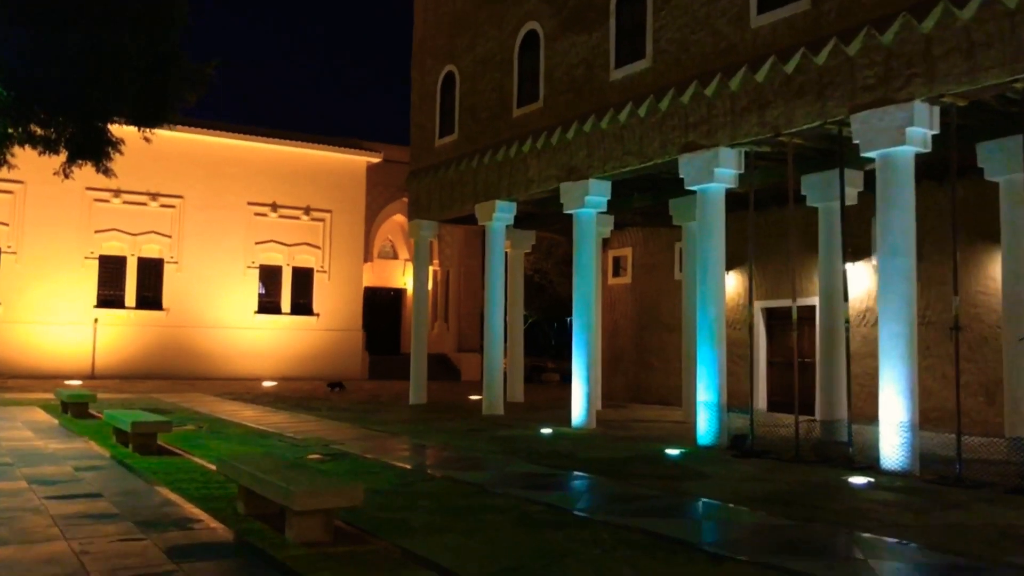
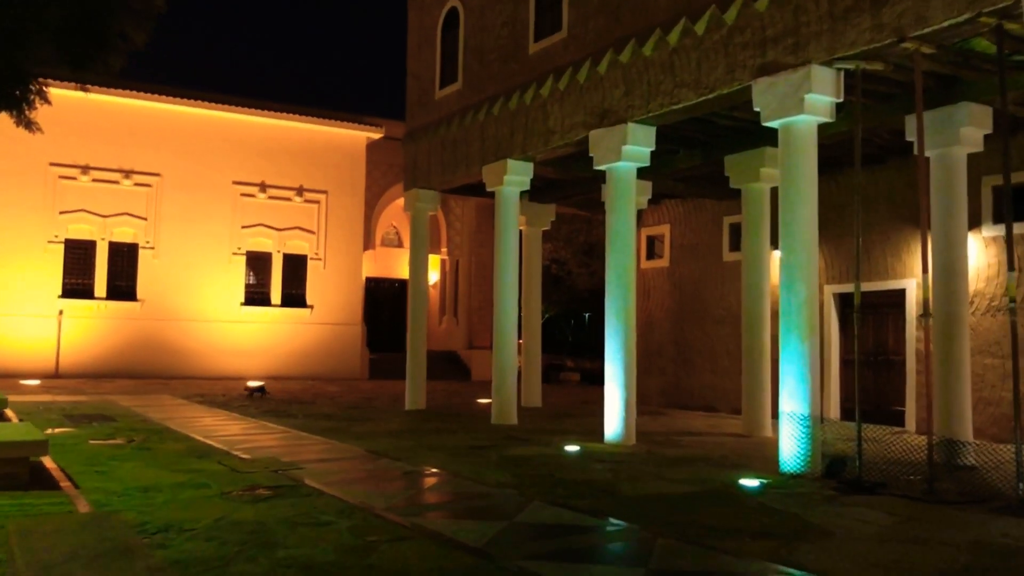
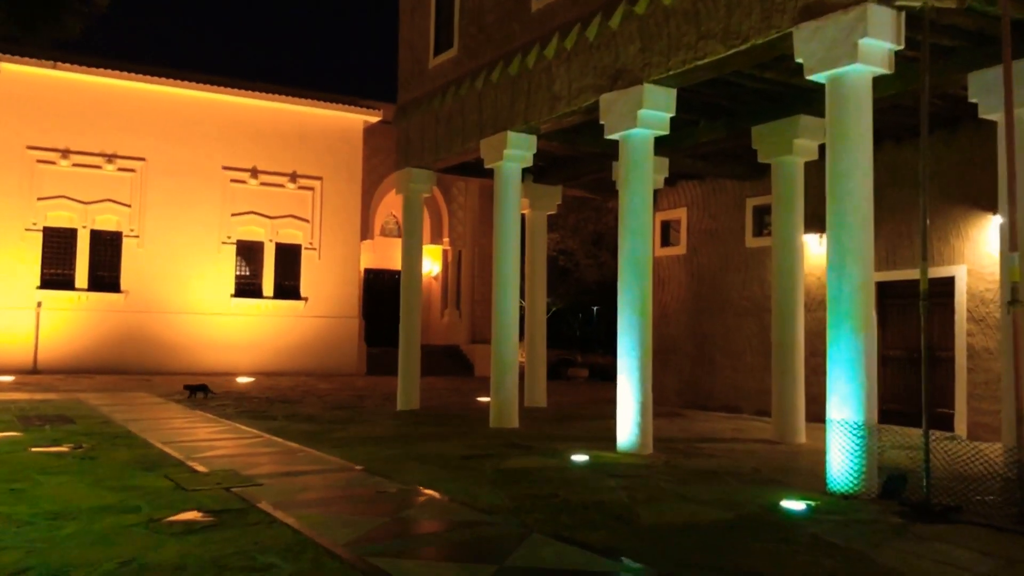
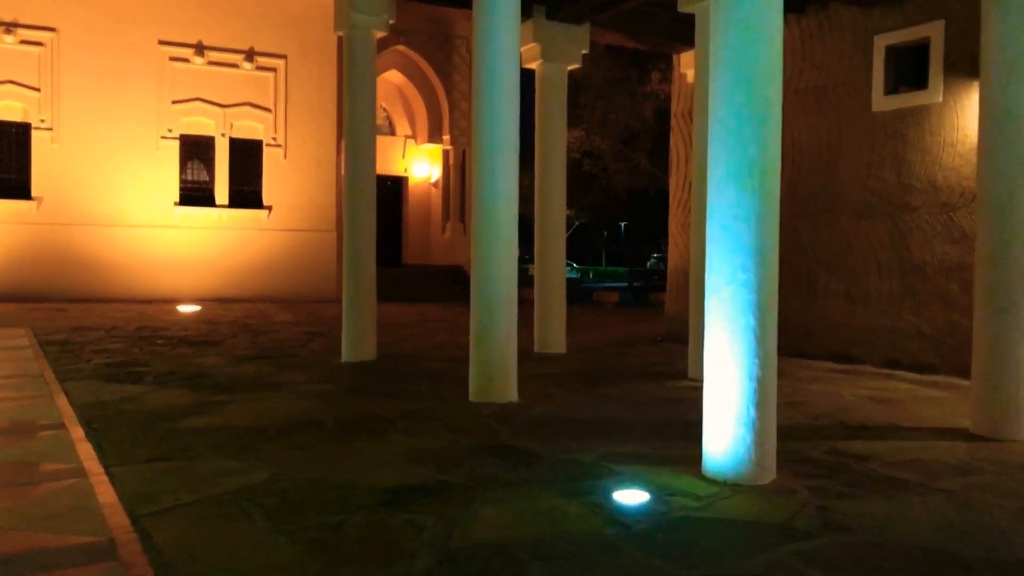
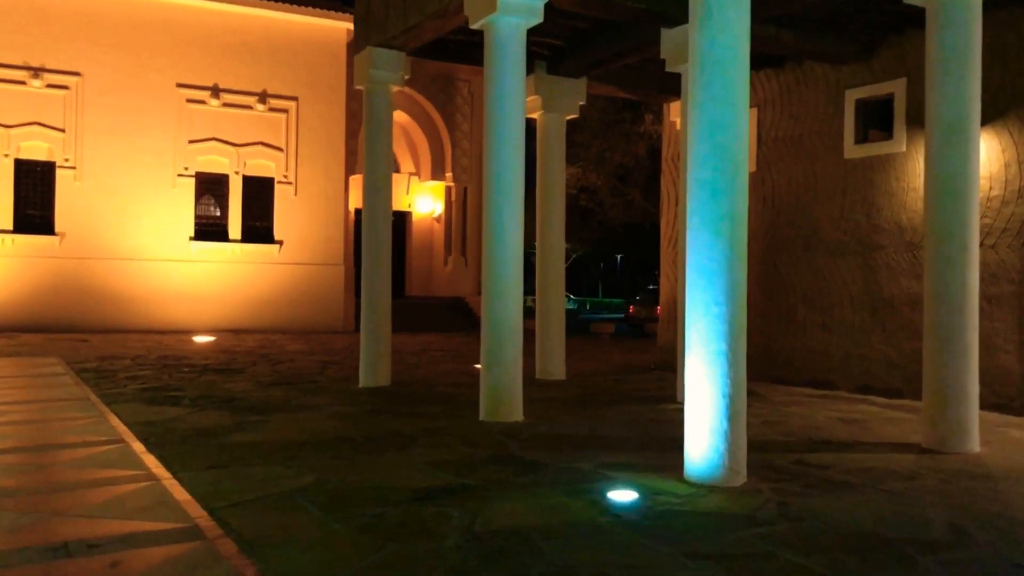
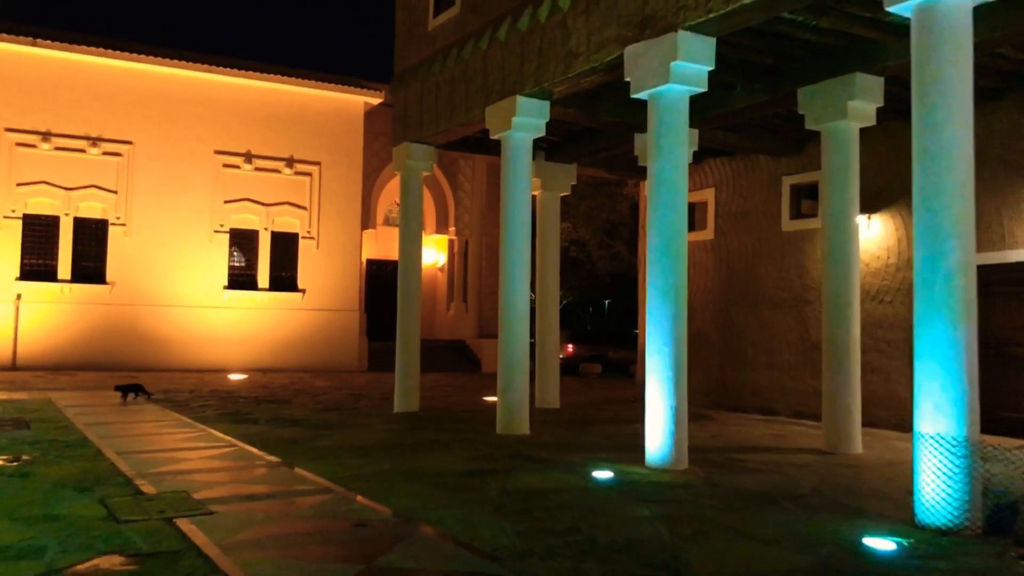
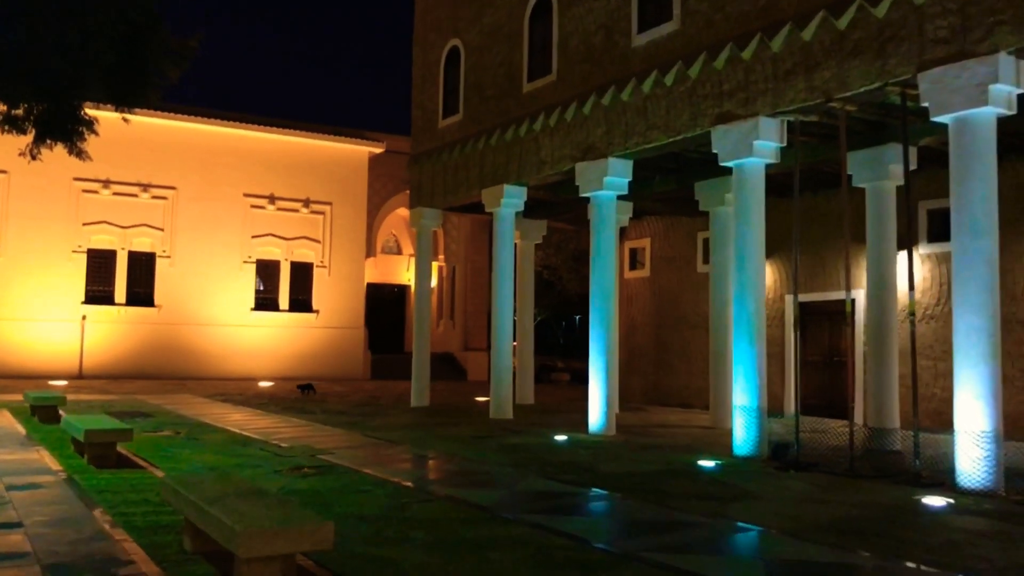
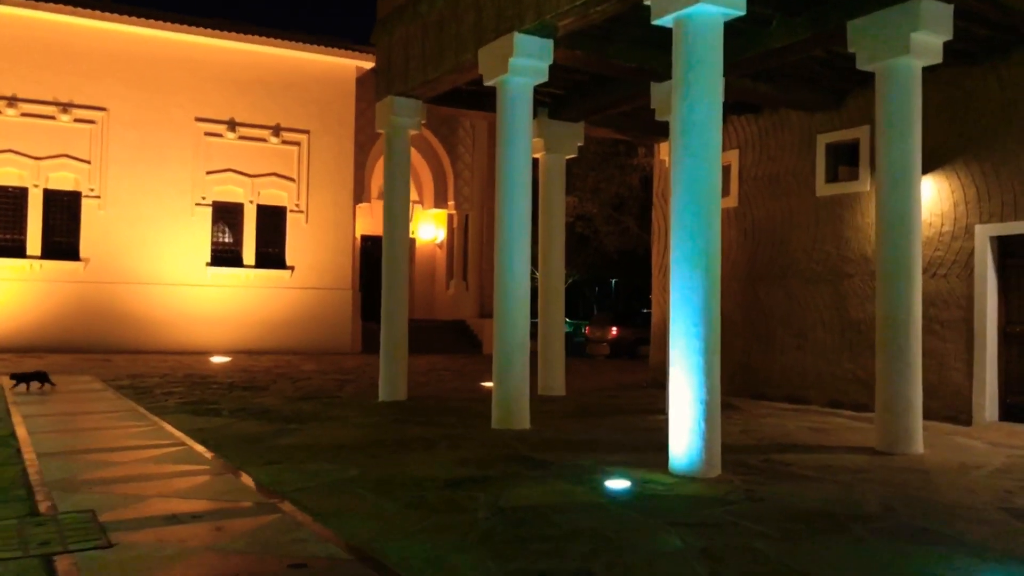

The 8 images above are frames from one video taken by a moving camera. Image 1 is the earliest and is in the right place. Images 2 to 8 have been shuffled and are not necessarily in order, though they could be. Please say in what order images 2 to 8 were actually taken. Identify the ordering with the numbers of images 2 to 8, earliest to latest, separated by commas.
7, 2, 3, 6, 8, 5, 4
